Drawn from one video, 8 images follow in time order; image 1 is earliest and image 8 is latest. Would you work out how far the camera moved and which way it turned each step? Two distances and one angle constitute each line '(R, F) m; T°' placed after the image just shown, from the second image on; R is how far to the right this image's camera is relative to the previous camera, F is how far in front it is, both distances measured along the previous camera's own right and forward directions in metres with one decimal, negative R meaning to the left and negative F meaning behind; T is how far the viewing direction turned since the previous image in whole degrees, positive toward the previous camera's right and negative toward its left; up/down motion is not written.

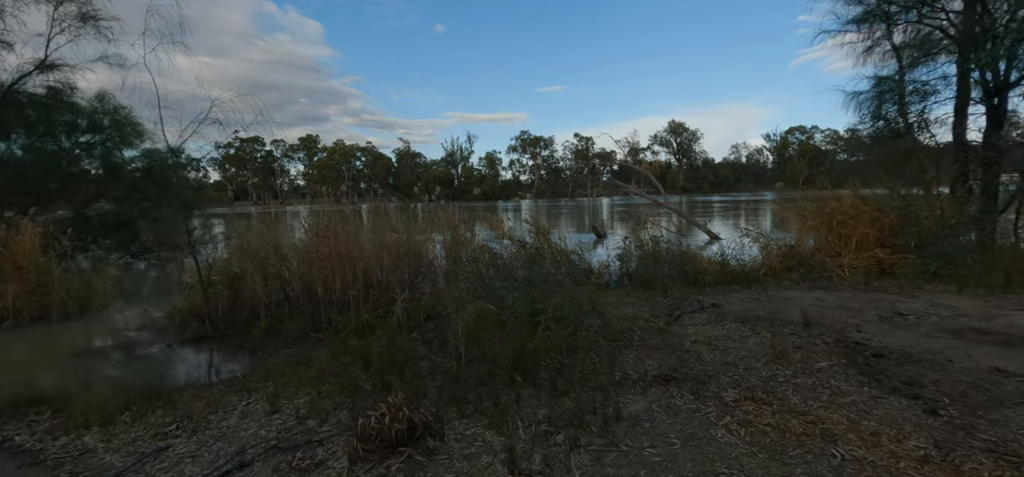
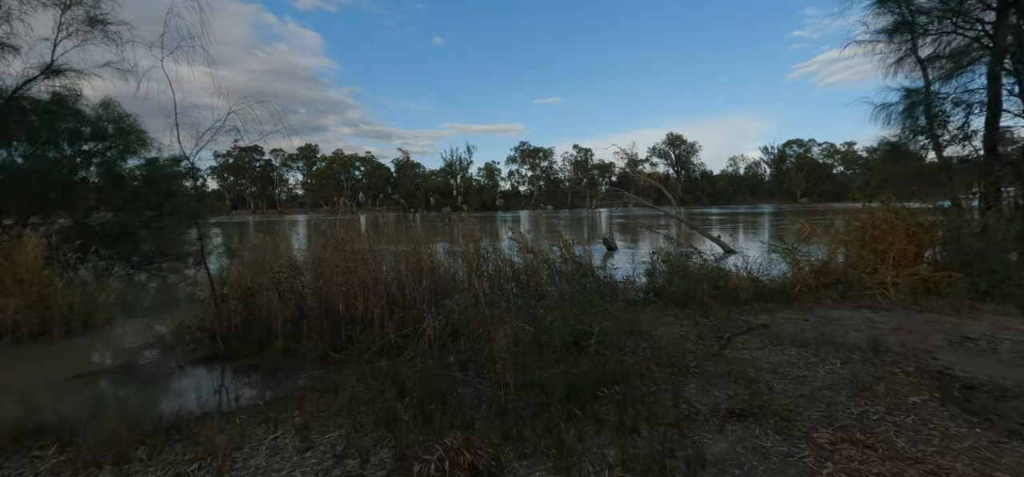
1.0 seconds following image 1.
(-0.4, +0.3) m; 0°
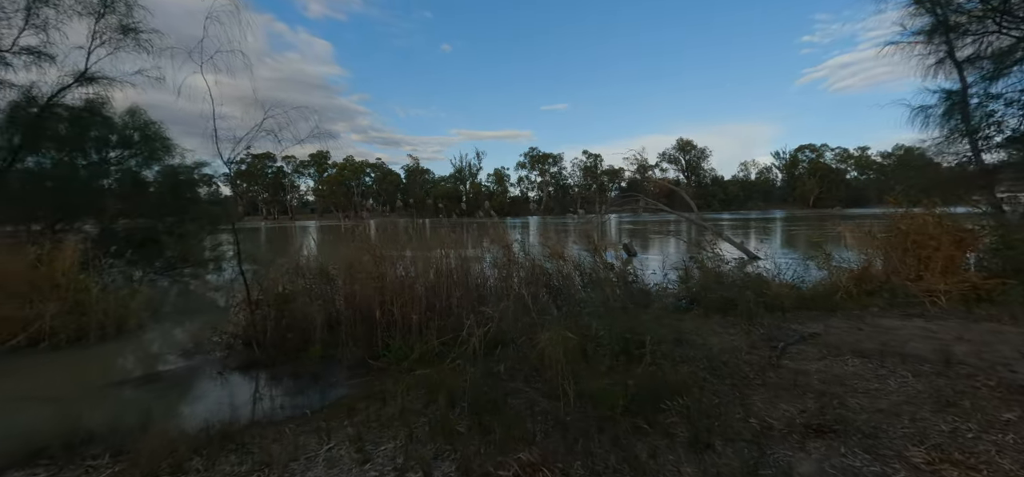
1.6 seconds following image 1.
(-0.4, +0.1) m; -1°
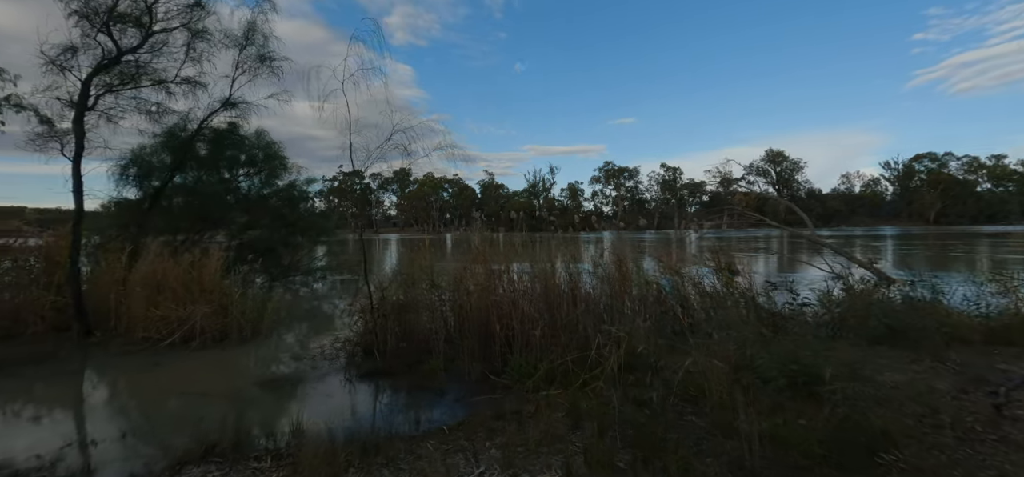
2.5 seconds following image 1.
(-0.6, +0.2) m; -9°
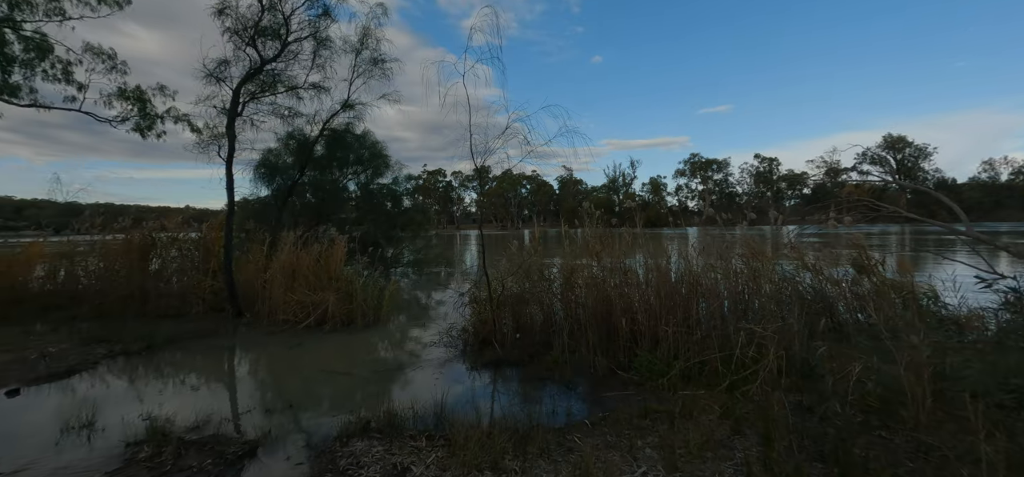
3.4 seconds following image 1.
(-0.5, +0.1) m; -10°
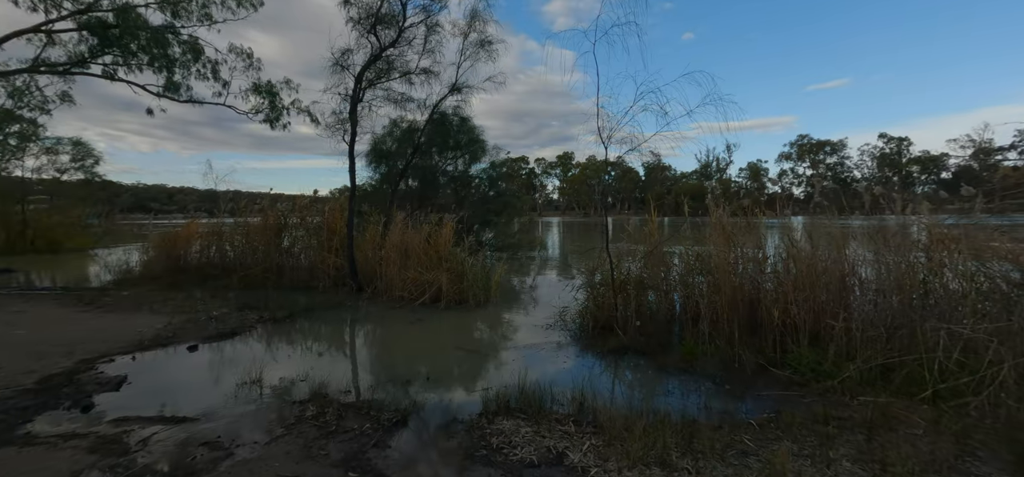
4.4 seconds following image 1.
(-0.5, +0.2) m; -10°
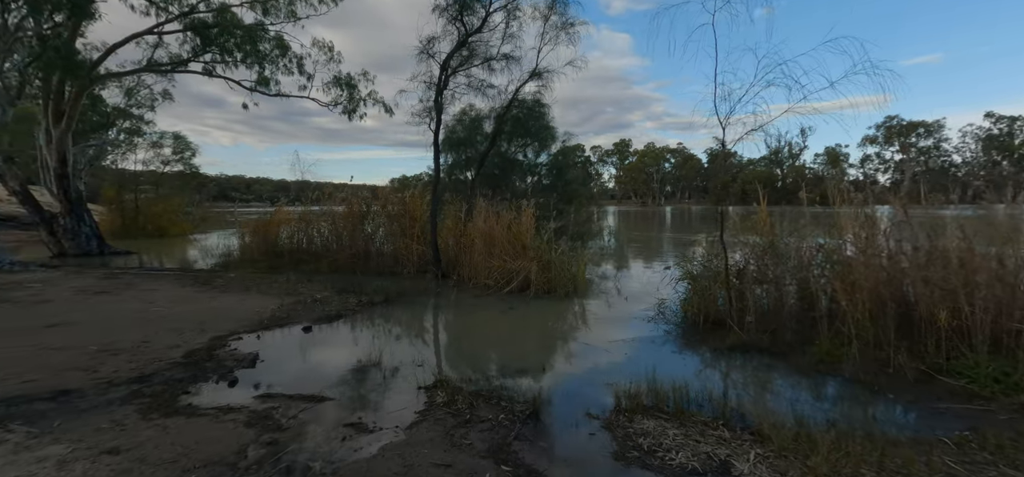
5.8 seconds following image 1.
(-0.6, +0.1) m; -7°
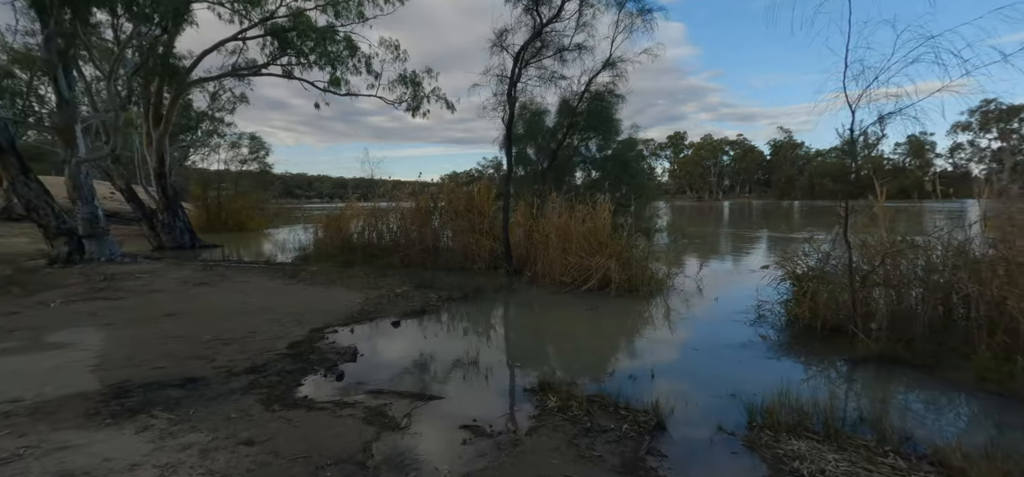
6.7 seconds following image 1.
(-0.5, +0.2) m; -6°
